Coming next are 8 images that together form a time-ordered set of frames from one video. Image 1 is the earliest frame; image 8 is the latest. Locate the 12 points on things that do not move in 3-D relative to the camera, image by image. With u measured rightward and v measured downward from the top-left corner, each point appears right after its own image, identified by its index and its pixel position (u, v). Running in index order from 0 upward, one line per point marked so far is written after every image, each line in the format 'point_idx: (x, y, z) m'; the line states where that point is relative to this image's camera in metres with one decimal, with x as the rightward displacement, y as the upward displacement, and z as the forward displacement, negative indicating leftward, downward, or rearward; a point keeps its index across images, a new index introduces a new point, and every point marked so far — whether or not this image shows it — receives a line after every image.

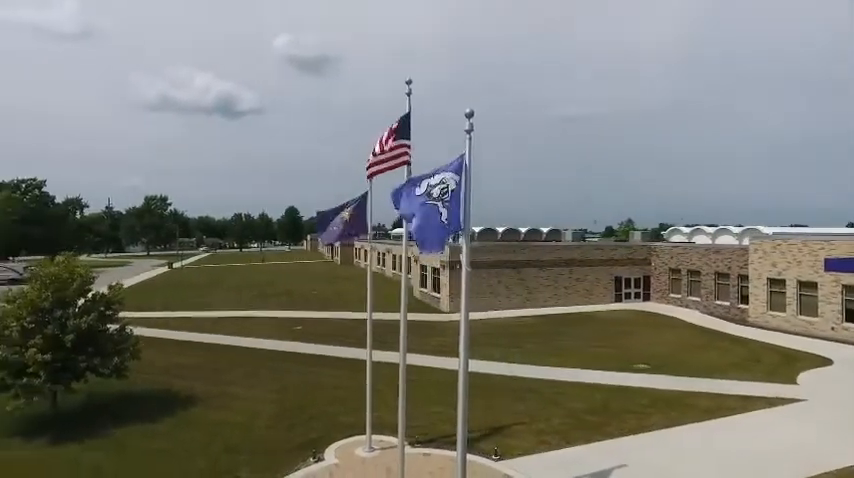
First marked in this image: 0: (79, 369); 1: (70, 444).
0: (-10.0, -3.7, +15.2) m
1: (-9.6, -5.5, +14.2) m
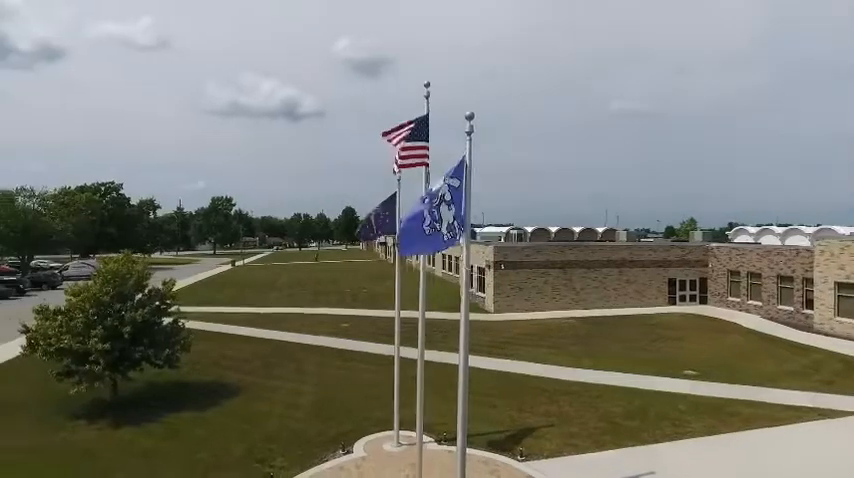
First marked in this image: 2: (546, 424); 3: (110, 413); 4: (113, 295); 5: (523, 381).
0: (-9.1, -3.7, +16.5) m
1: (-8.7, -5.5, +15.3) m
2: (+3.3, -5.2, +14.7) m
3: (-9.7, -5.3, +16.2) m
4: (-9.7, -1.7, +16.4) m
5: (+3.3, -5.0, +18.5) m
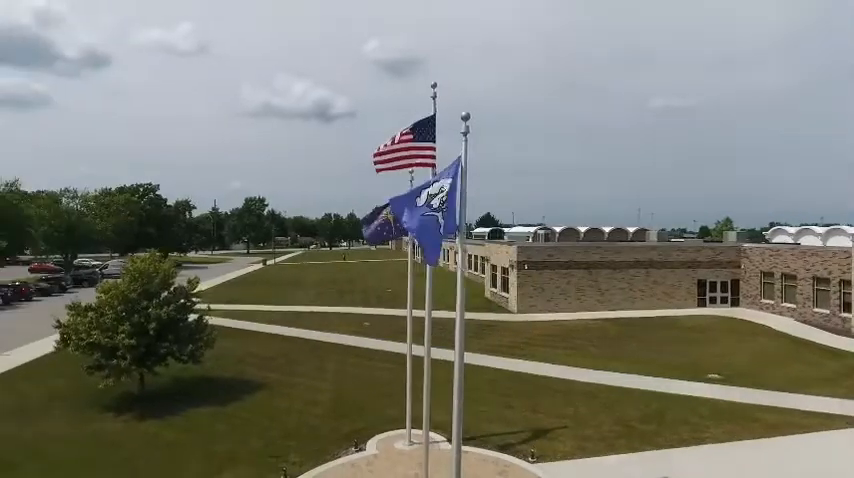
0: (-8.6, -3.7, +17.0) m
1: (-8.3, -5.5, +15.9) m
2: (+3.7, -5.2, +14.6) m
3: (-9.2, -5.3, +16.8) m
4: (-9.2, -1.7, +17.0) m
5: (+3.9, -5.0, +18.4) m
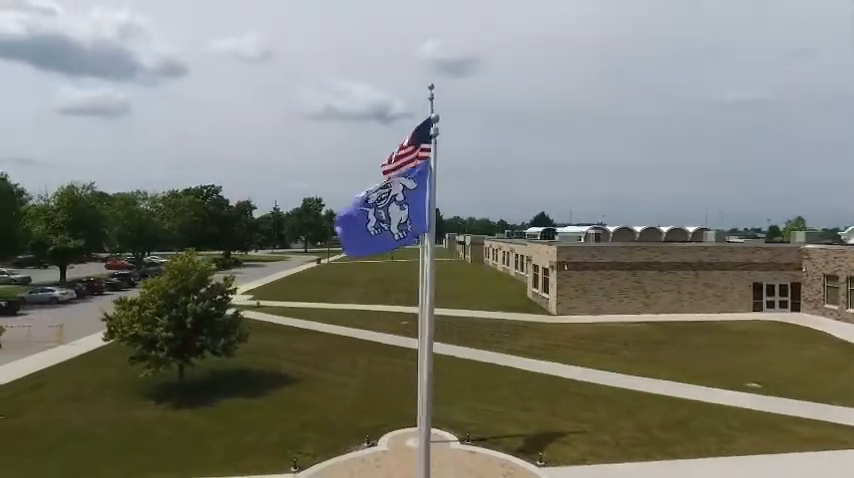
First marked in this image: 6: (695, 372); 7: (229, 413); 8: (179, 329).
0: (-7.8, -3.6, +18.1) m
1: (-7.7, -5.4, +16.9) m
2: (+4.0, -5.2, +14.3) m
3: (-8.5, -5.3, +17.9) m
4: (-8.5, -1.7, +18.1) m
5: (+4.7, -5.0, +18.0) m
6: (+10.0, -4.9, +19.7) m
7: (-6.2, -5.4, +16.5) m
8: (-8.3, -3.0, +17.8) m
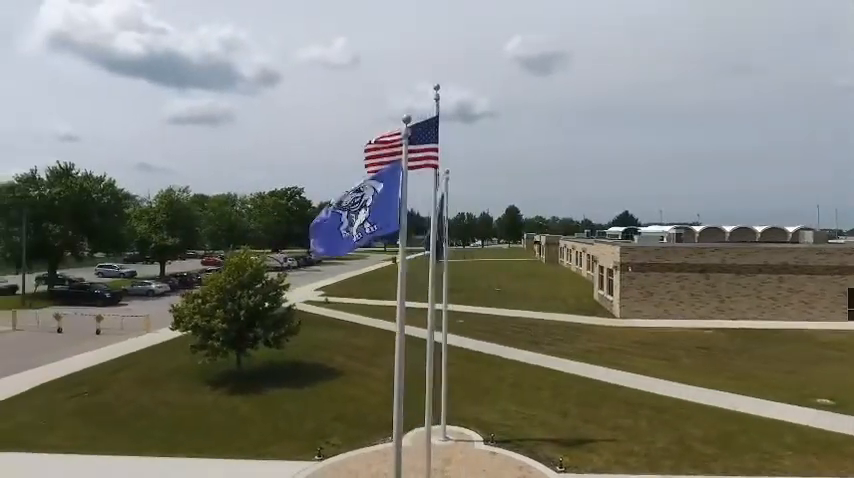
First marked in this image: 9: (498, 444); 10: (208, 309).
0: (-6.5, -3.6, +19.3) m
1: (-6.5, -5.4, +18.2) m
2: (+4.7, -5.2, +13.7) m
3: (-7.2, -5.2, +19.3) m
4: (-7.1, -1.6, +19.5) m
5: (+5.9, -5.0, +17.3) m
6: (+11.4, -4.9, +18.1) m
7: (-5.1, -5.4, +17.5) m
8: (-7.0, -3.0, +19.1) m
9: (+1.8, -5.3, +13.7) m
10: (-7.9, -2.5, +19.2) m
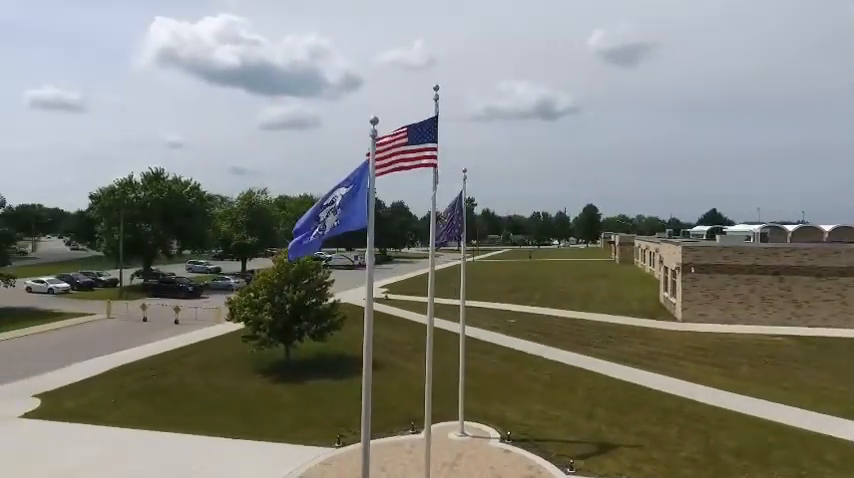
0: (-5.1, -3.5, +20.4) m
1: (-5.3, -5.3, +19.3) m
2: (+5.1, -5.1, +13.2) m
3: (-5.8, -5.1, +20.5) m
4: (-5.7, -1.6, +20.7) m
5: (+6.8, -4.9, +16.6) m
6: (+12.4, -4.9, +16.5) m
7: (-4.0, -5.3, +18.4) m
8: (-5.6, -2.9, +20.3) m
9: (+2.3, -5.2, +13.6) m
10: (-6.5, -2.5, +20.5) m
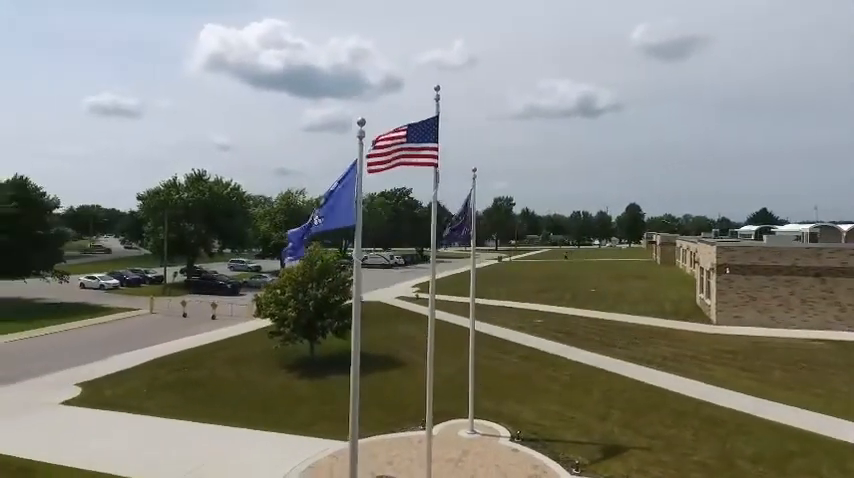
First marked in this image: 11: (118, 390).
0: (-4.3, -3.5, +21.0) m
1: (-4.6, -5.3, +19.9) m
2: (+5.3, -5.1, +13.0) m
3: (-5.0, -5.1, +21.1) m
4: (-4.9, -1.5, +21.3) m
5: (+7.3, -4.9, +16.2) m
6: (+12.8, -4.9, +15.7) m
7: (-3.4, -5.3, +18.9) m
8: (-4.8, -2.8, +20.9) m
9: (+2.5, -5.2, +13.6) m
10: (-5.7, -2.4, +21.1) m
11: (-11.1, -5.4, +19.0) m
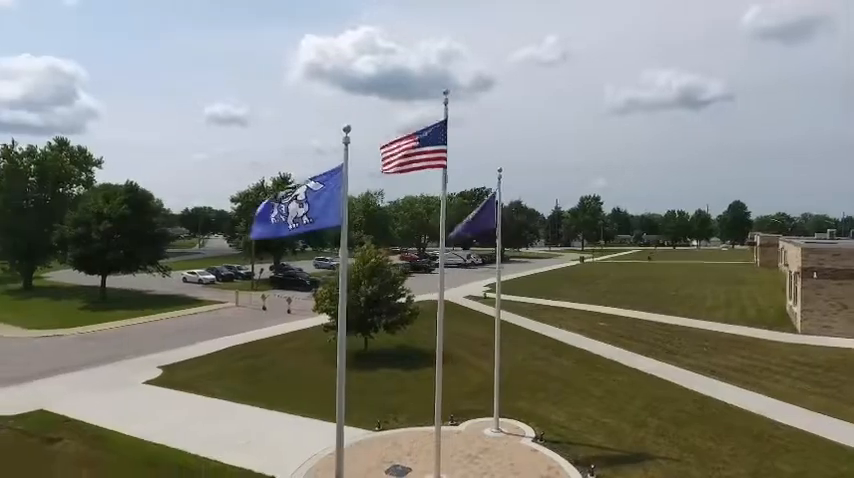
0: (-2.4, -3.4, +21.9) m
1: (-2.9, -5.2, +20.9) m
2: (+5.7, -5.1, +12.4) m
3: (-3.1, -5.1, +22.1) m
4: (-2.9, -1.5, +22.3) m
5: (+8.2, -4.9, +15.2) m
6: (+13.6, -4.9, +13.8) m
7: (-1.8, -5.2, +19.7) m
8: (-2.9, -2.8, +21.9) m
9: (+3.1, -5.2, +13.5) m
10: (-3.7, -2.4, +22.3) m
11: (-9.4, -5.4, +21.1) m
